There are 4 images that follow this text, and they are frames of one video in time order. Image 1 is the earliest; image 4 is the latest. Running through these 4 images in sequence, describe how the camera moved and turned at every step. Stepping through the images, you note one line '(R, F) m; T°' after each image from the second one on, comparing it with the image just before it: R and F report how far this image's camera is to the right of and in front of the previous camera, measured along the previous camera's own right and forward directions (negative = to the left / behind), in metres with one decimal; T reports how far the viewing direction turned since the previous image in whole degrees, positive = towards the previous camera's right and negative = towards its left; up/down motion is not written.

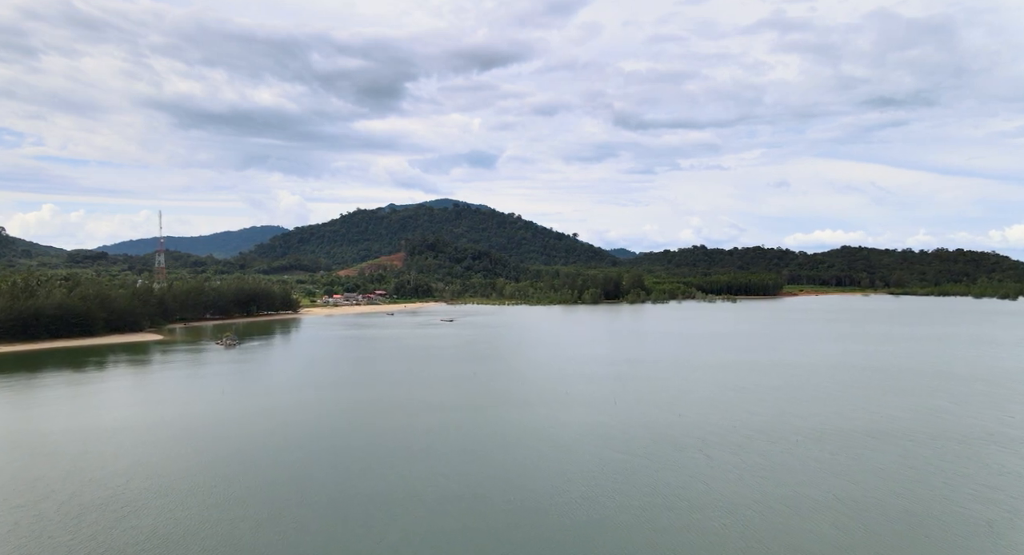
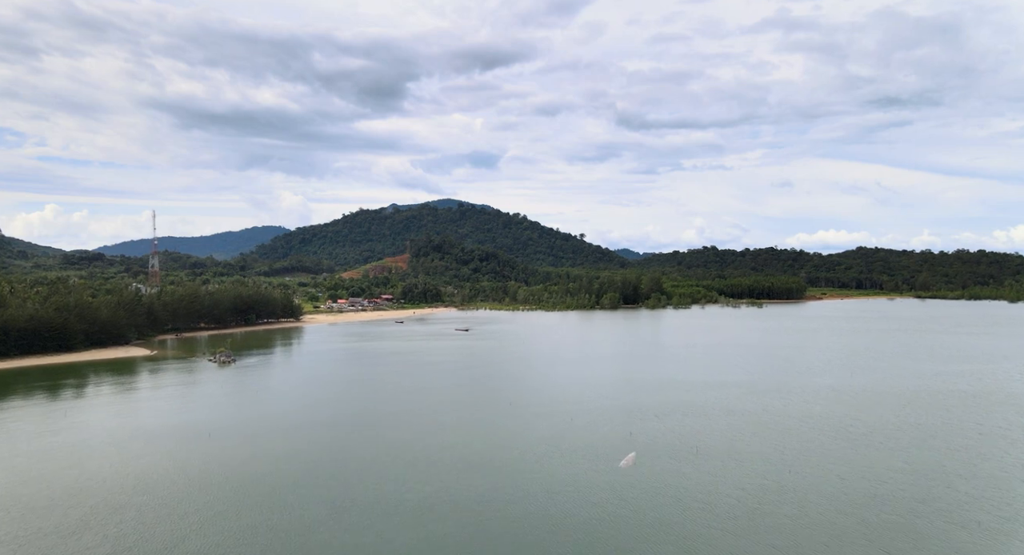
(-0.9, +3.0) m; 0°
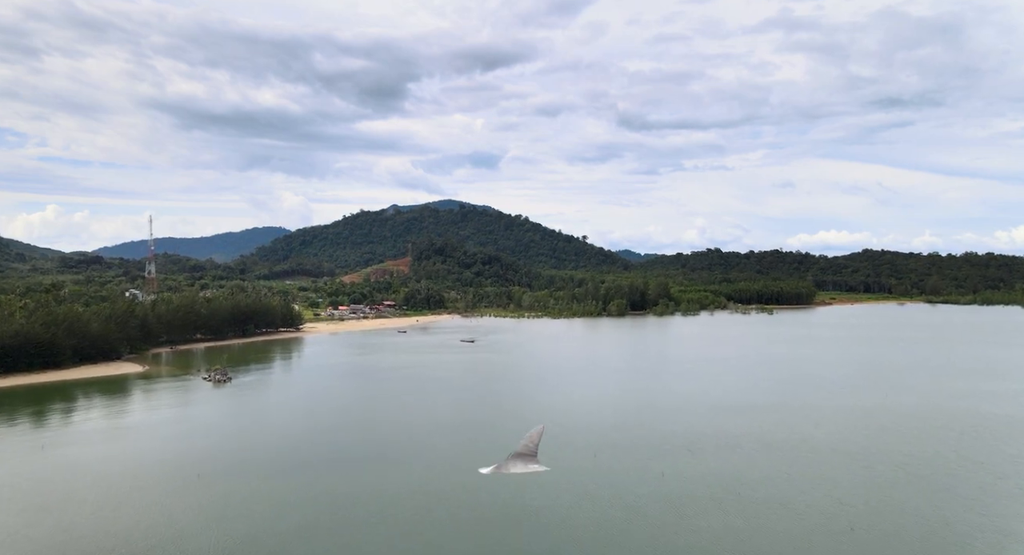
(-0.3, +1.2) m; 0°
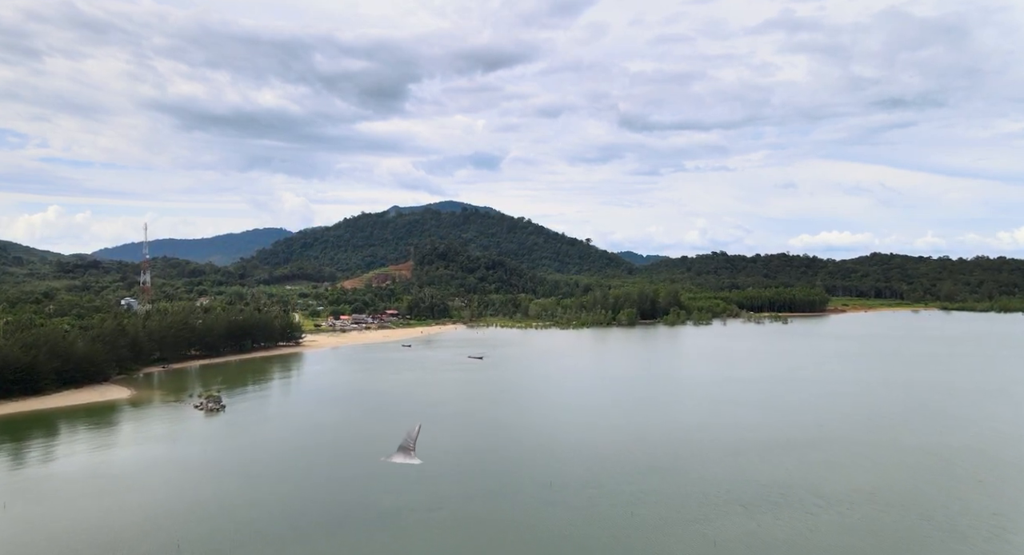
(-0.4, +1.6) m; 0°
